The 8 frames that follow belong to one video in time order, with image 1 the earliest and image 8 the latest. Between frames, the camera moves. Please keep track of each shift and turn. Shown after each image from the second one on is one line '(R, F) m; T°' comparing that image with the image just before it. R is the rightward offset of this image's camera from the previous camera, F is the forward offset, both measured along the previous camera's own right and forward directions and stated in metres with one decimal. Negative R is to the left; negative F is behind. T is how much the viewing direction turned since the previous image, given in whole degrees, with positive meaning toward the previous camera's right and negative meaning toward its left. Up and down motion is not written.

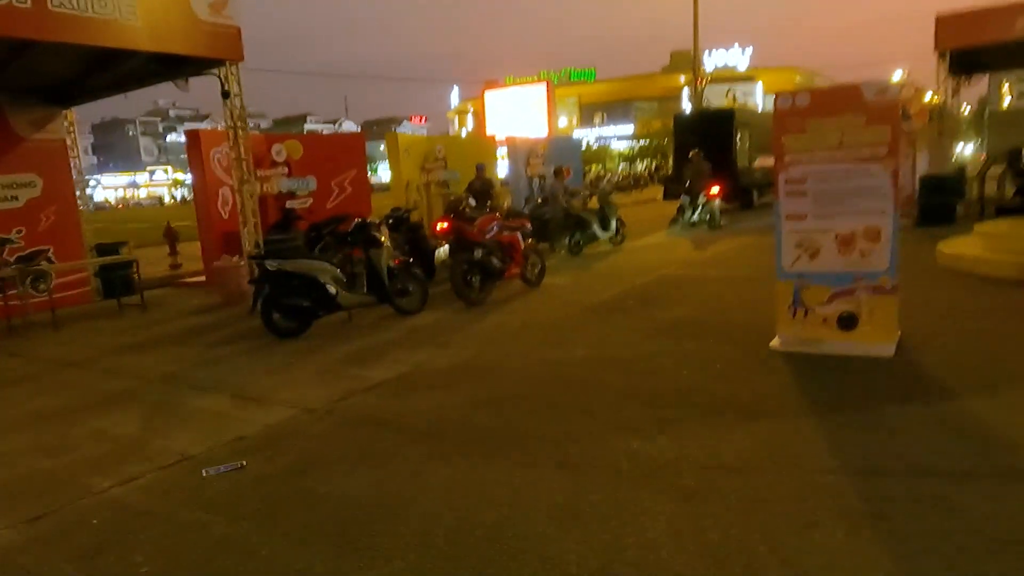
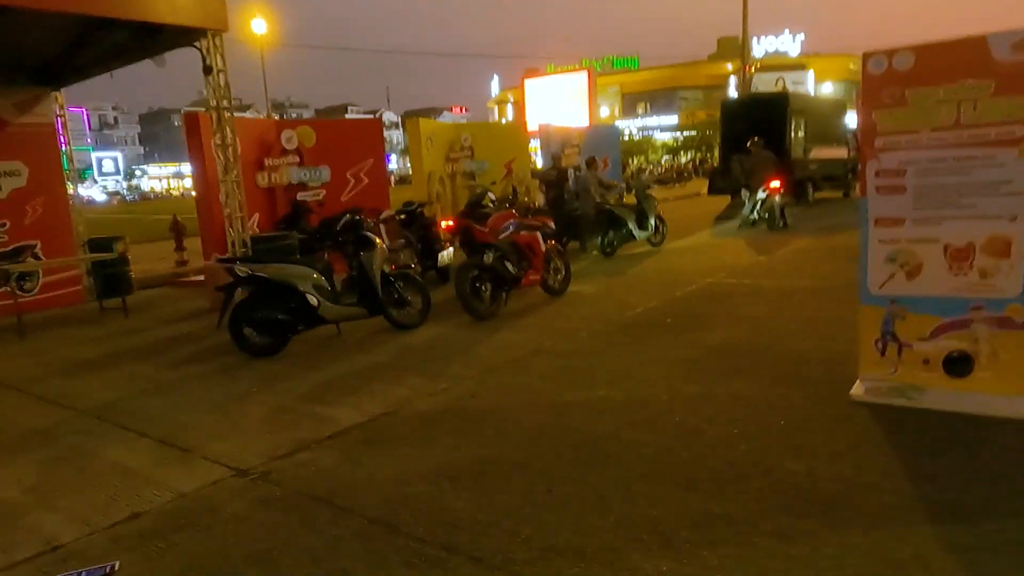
(+0.3, +1.5) m; -3°
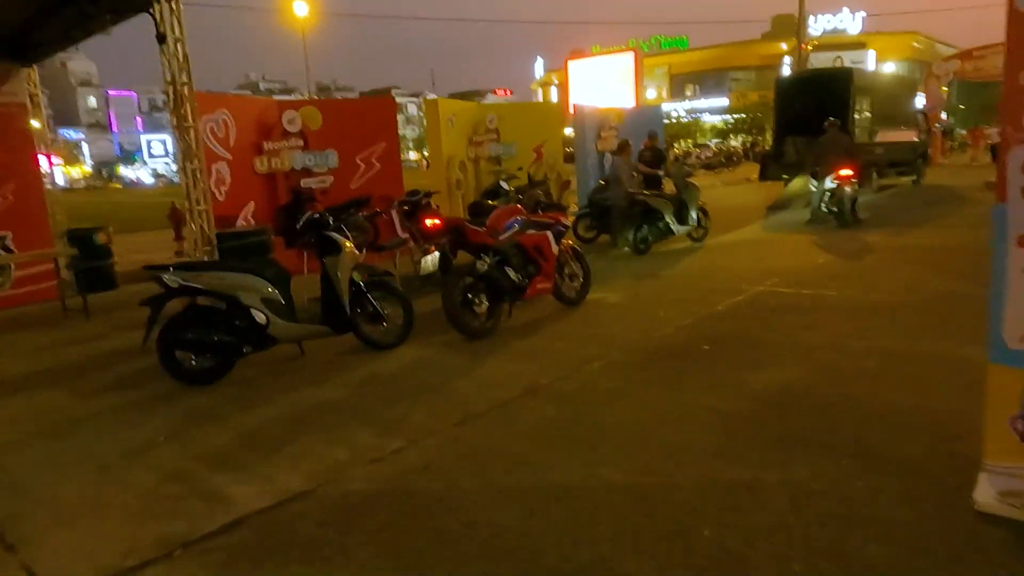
(+0.4, +1.6) m; -4°
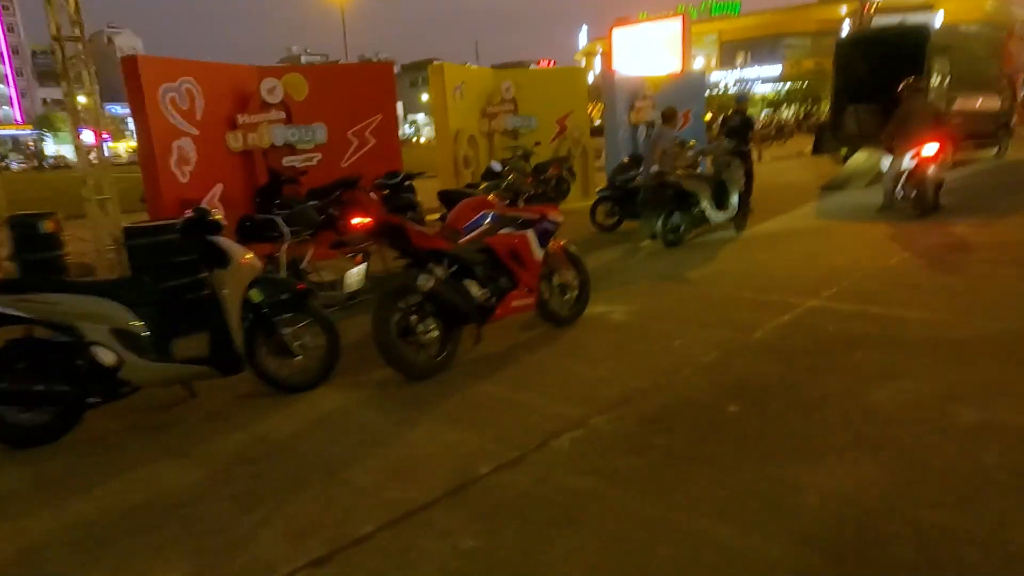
(+0.6, +1.9) m; -4°
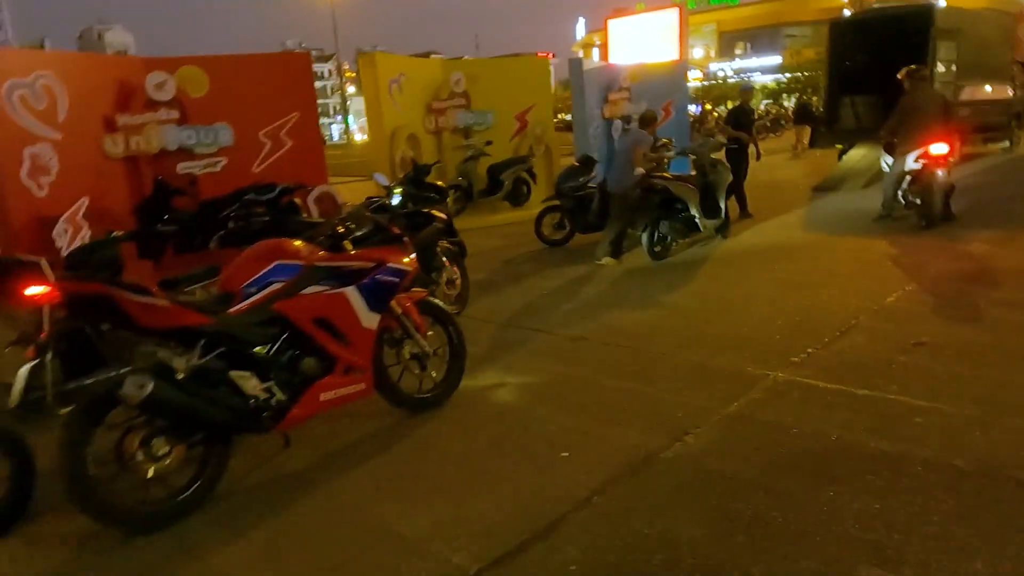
(+1.1, +1.9) m; 0°
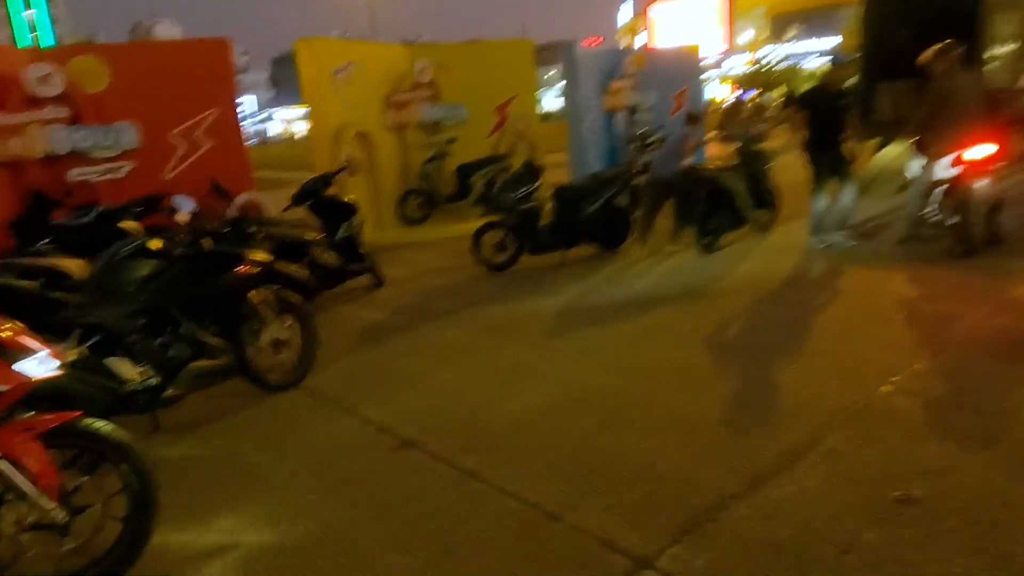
(+1.4, +1.9) m; -4°
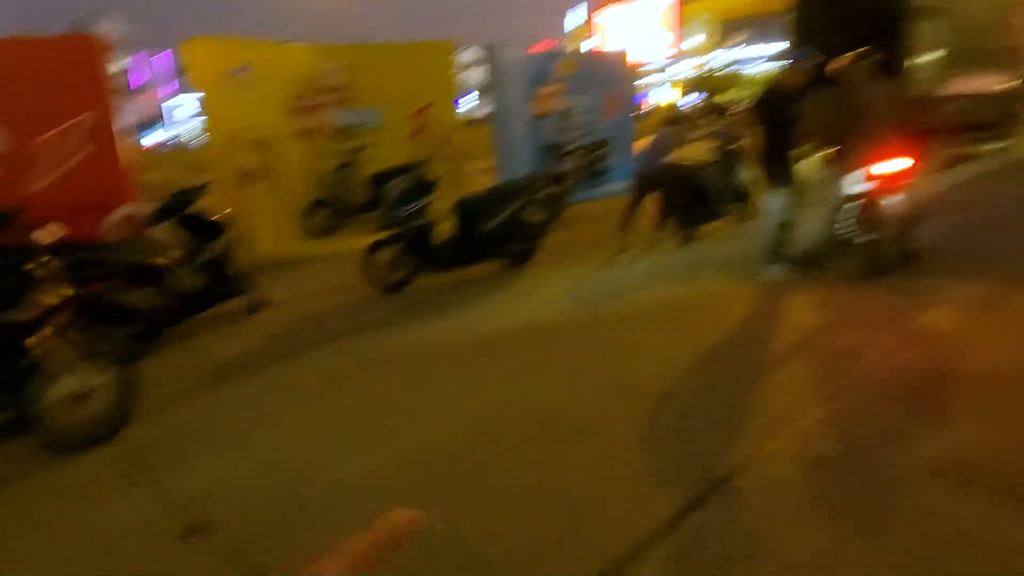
(+0.7, +0.6) m; +4°
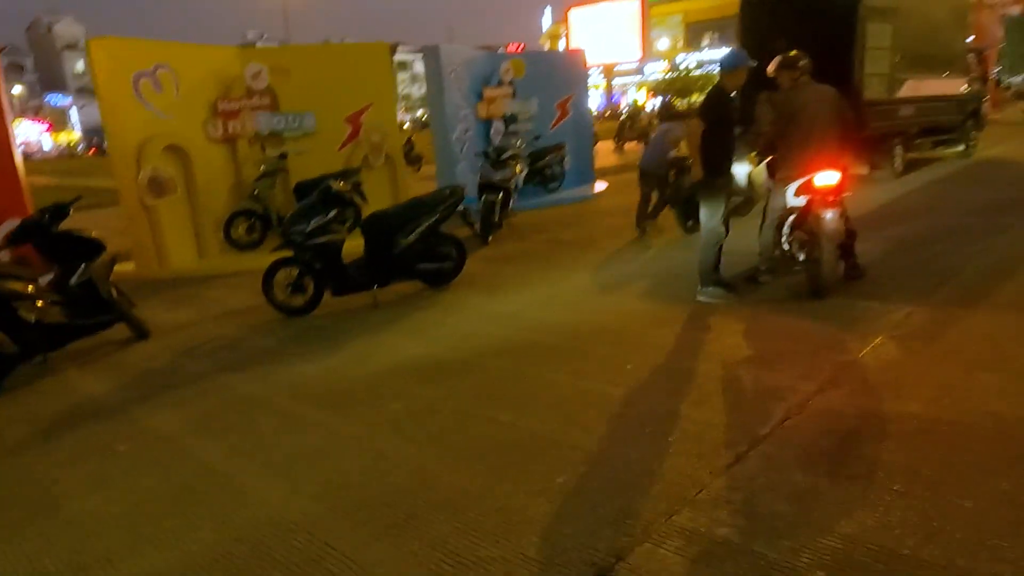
(+0.6, +0.6) m; +2°
